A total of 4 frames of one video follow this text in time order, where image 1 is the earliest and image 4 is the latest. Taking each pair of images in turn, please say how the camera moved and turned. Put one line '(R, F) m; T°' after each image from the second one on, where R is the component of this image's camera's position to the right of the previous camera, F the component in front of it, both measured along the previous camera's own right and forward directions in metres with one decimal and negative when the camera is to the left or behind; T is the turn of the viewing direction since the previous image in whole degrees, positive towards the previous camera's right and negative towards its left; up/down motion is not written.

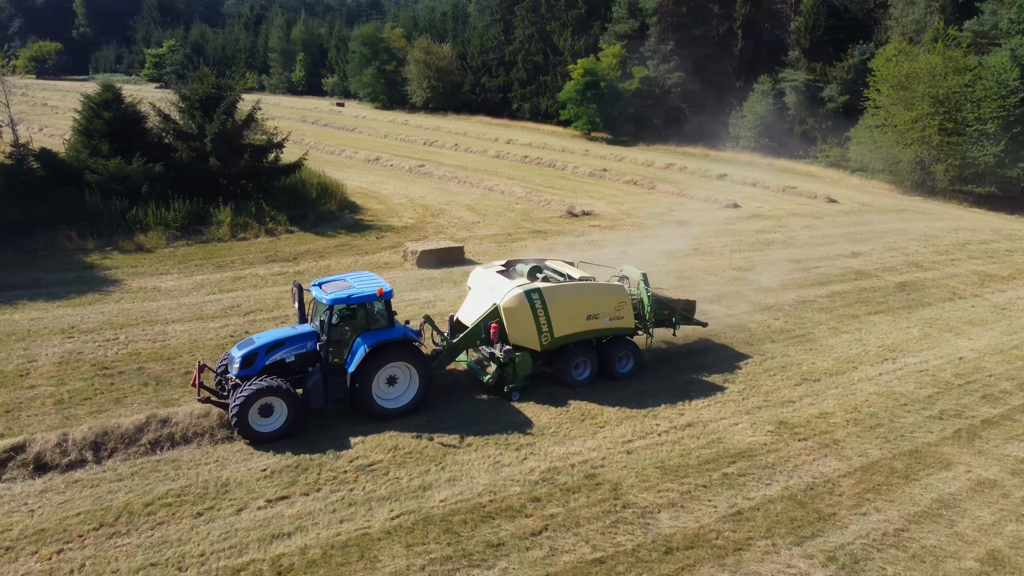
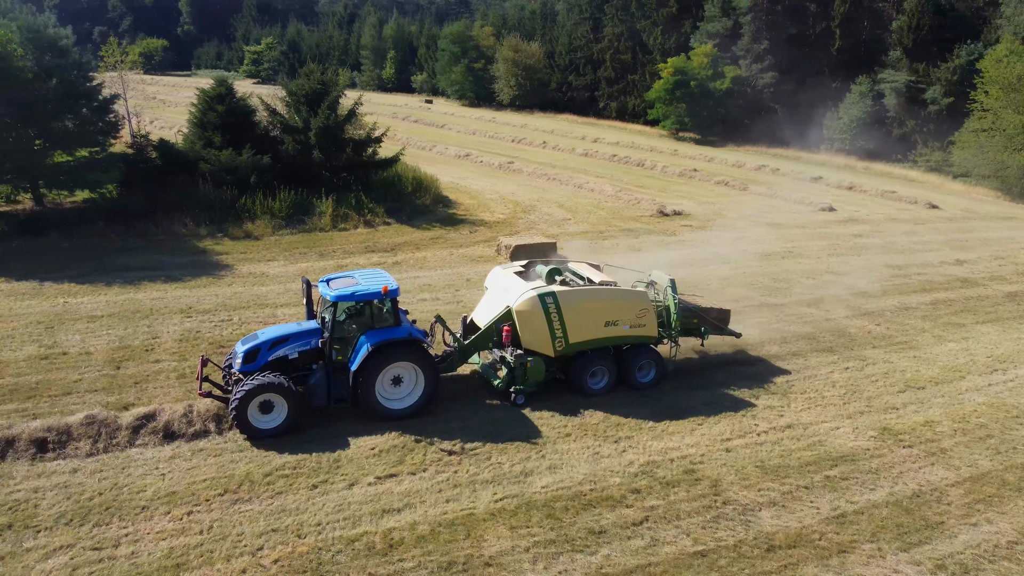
(-0.3, -0.2) m; -5°
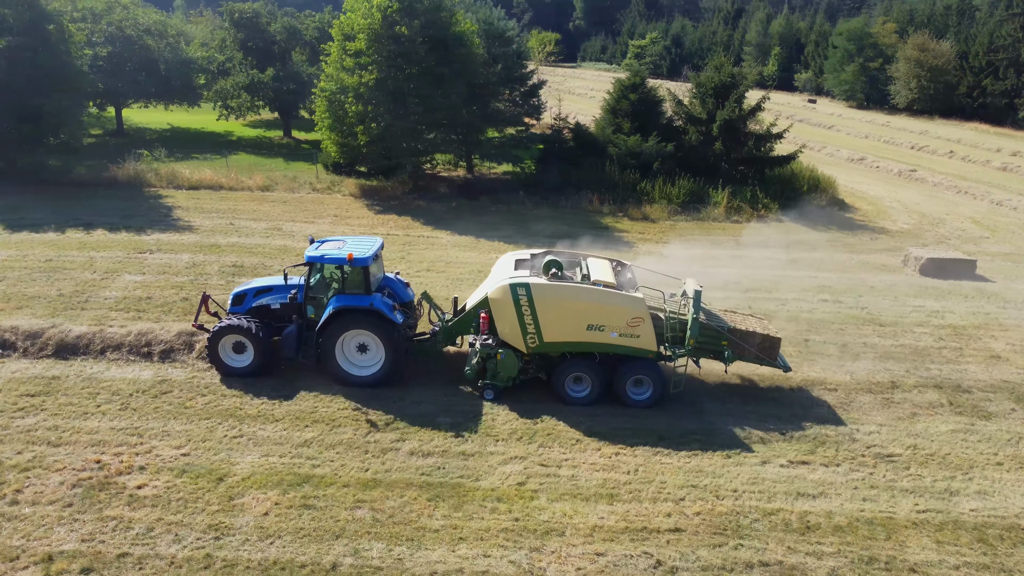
(-0.9, -0.7) m; -23°
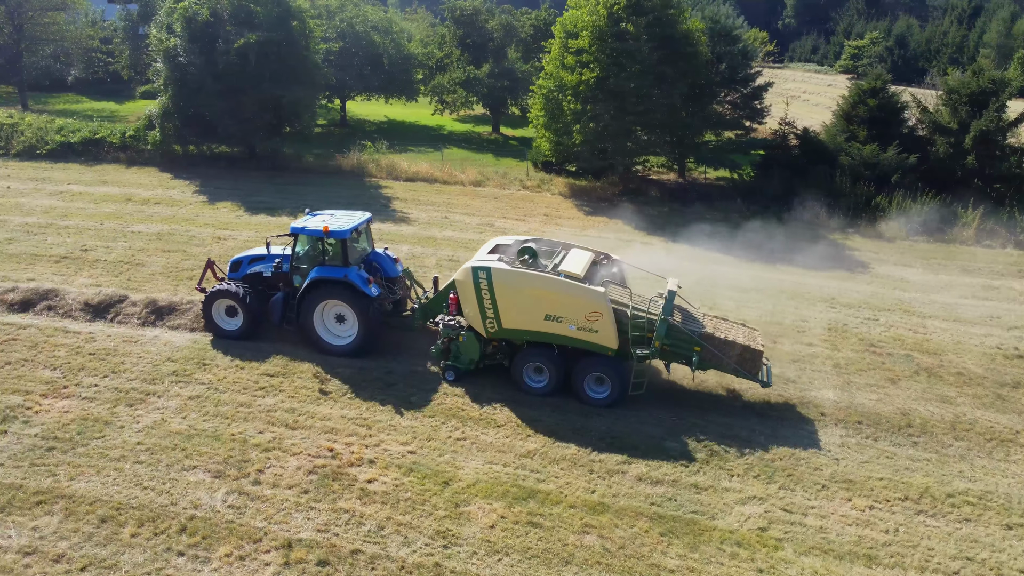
(-0.7, +0.4) m; -12°
